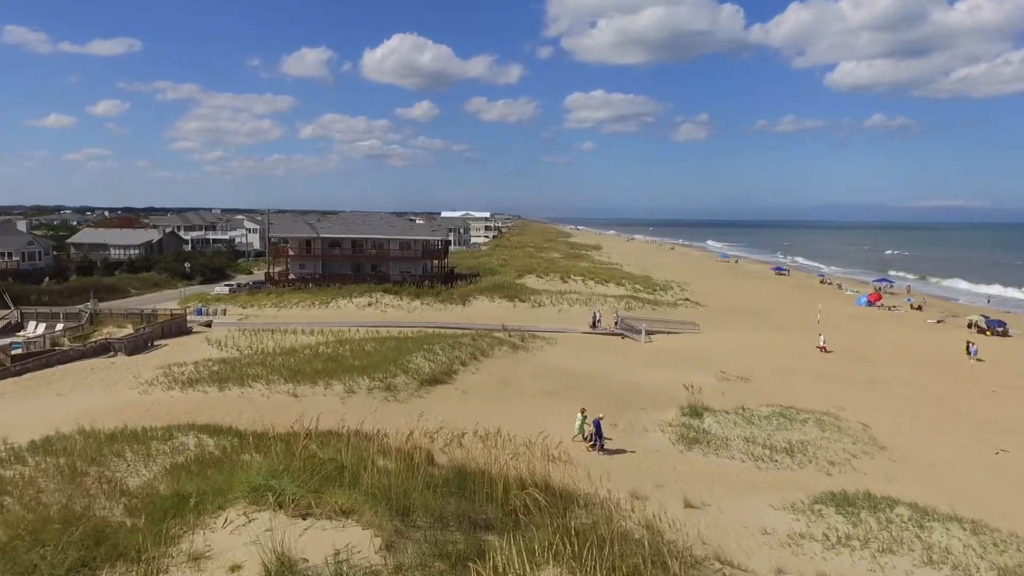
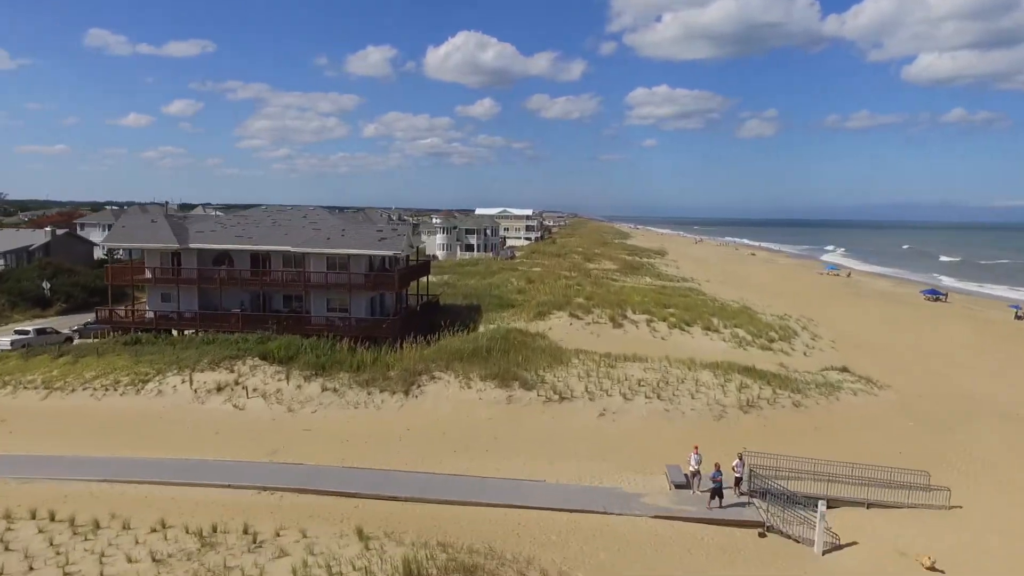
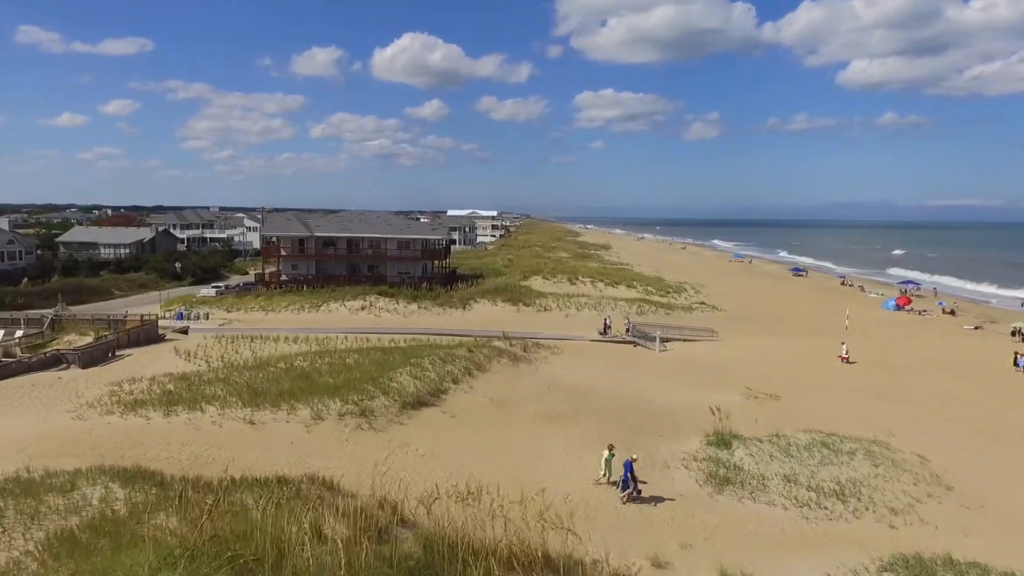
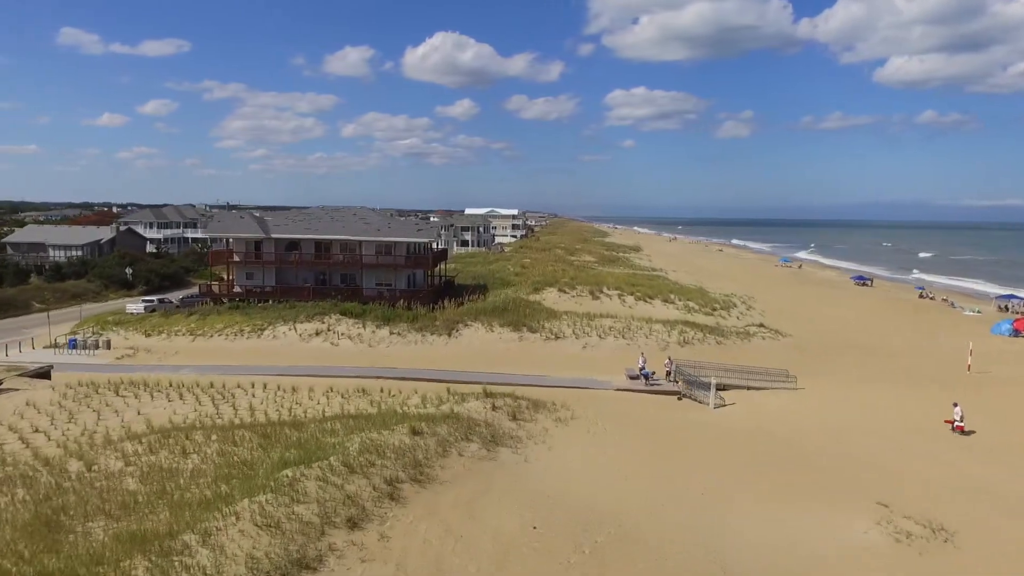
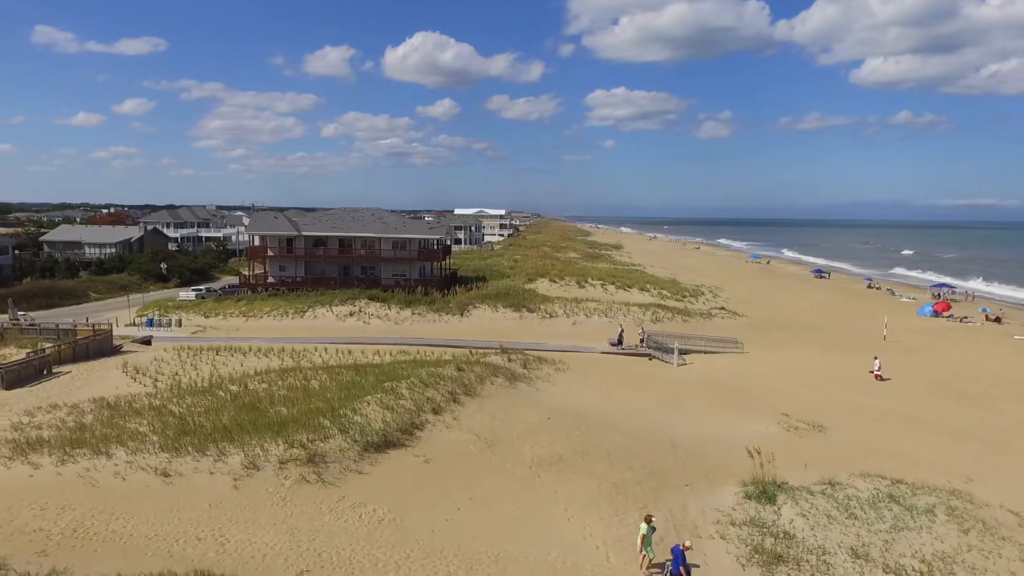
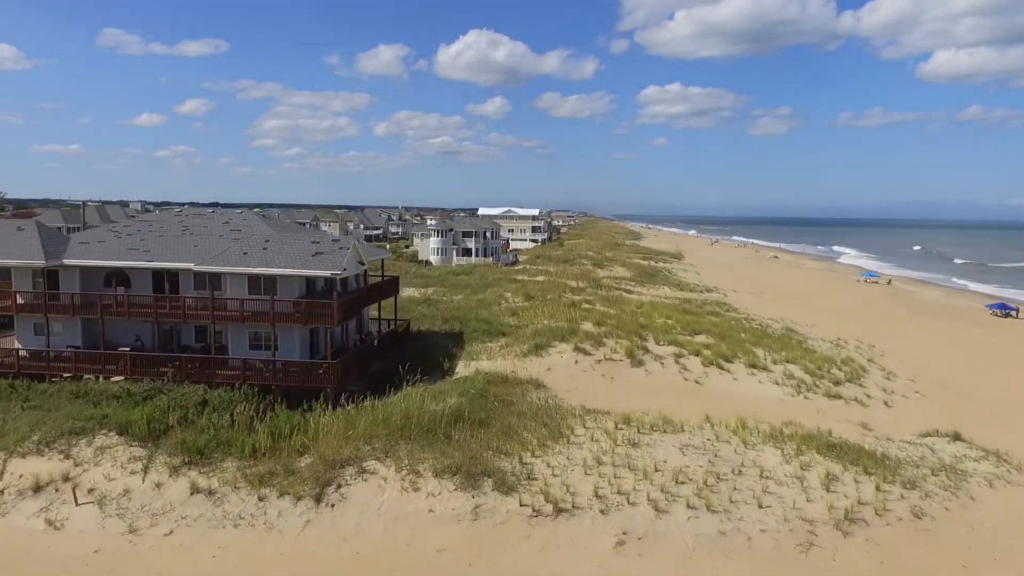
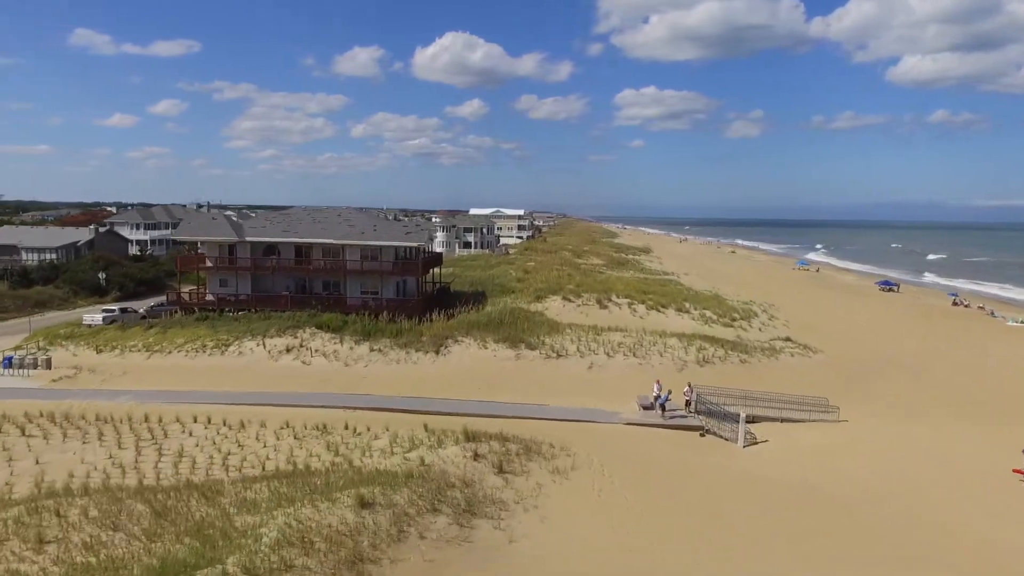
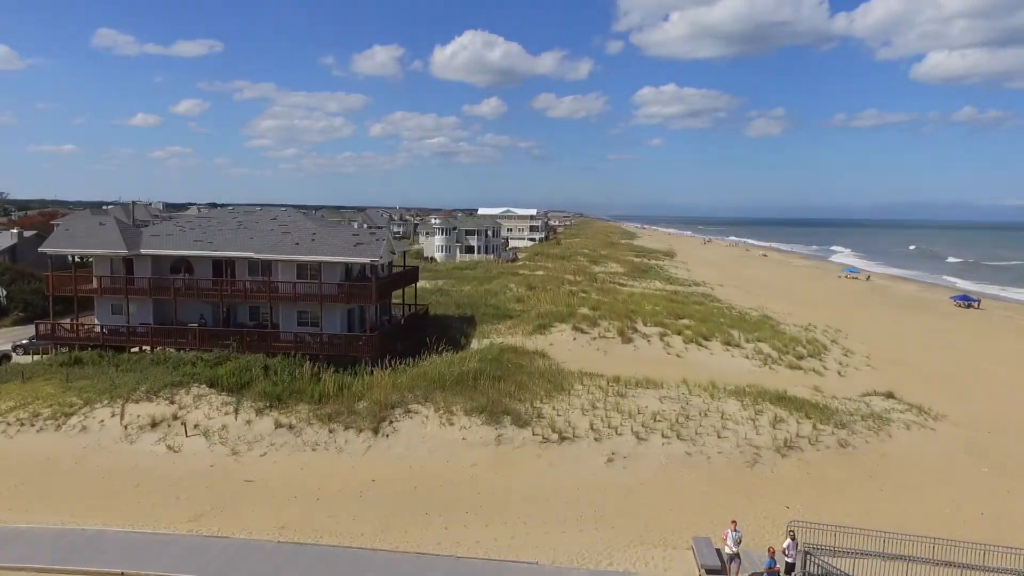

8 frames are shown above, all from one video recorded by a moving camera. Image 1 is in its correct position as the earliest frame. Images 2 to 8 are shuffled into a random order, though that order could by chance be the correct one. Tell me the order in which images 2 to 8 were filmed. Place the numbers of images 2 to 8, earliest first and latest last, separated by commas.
3, 5, 4, 7, 2, 8, 6
